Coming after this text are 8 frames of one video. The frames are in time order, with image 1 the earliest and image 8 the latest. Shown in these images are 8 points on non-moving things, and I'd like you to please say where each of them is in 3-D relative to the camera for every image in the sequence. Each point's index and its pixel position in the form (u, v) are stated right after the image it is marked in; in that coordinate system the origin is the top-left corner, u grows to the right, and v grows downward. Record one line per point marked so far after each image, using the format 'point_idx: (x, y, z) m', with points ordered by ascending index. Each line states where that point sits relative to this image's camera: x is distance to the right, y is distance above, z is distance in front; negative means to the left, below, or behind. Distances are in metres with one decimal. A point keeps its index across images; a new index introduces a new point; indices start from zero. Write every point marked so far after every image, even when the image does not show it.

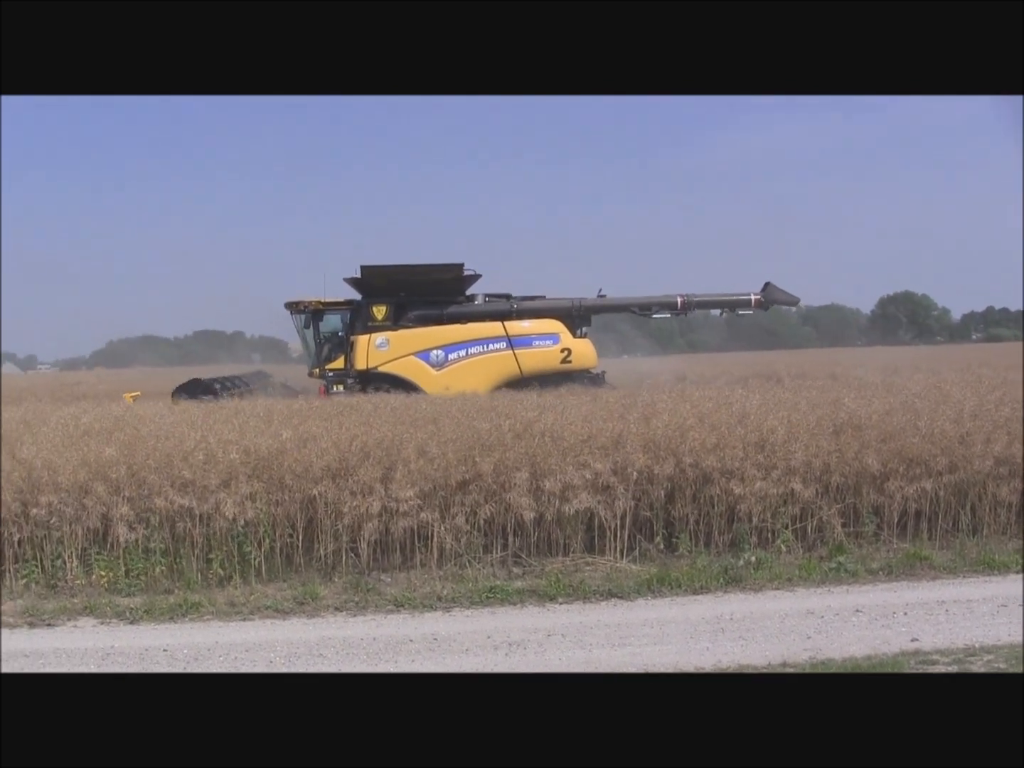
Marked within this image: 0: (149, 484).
0: (-3.2, -0.9, +7.6) m
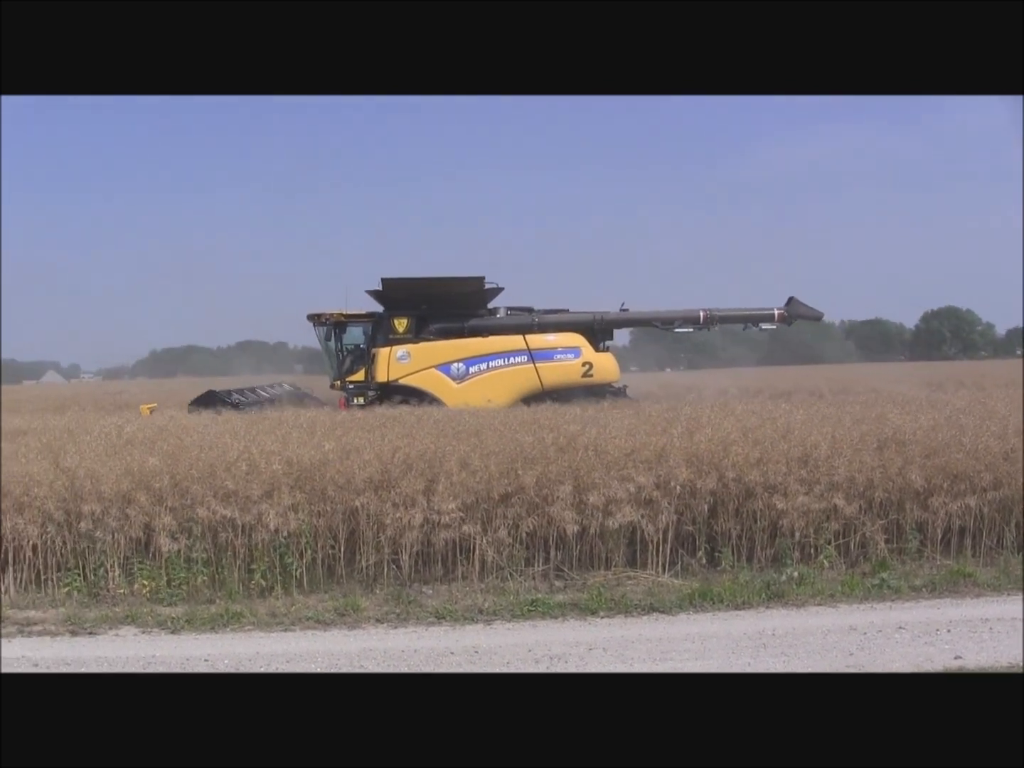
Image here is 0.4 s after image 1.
0: (-2.8, -1.0, +7.6) m
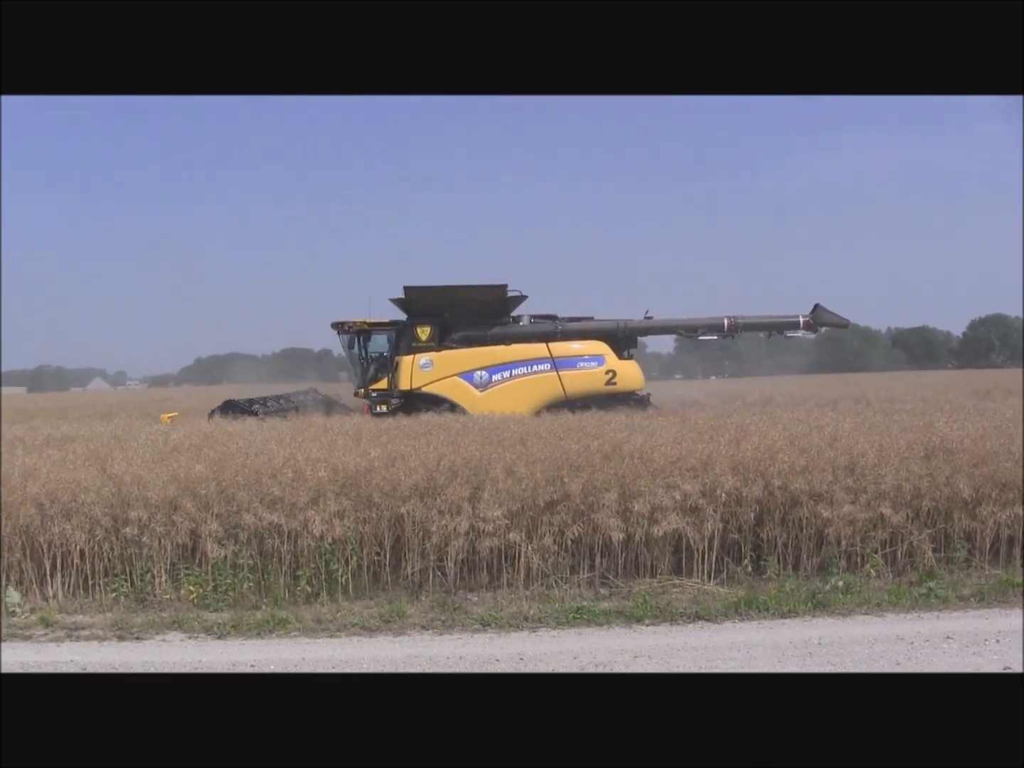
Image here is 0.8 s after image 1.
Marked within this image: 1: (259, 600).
0: (-2.4, -1.0, +7.6) m
1: (-2.2, -1.9, +7.4) m
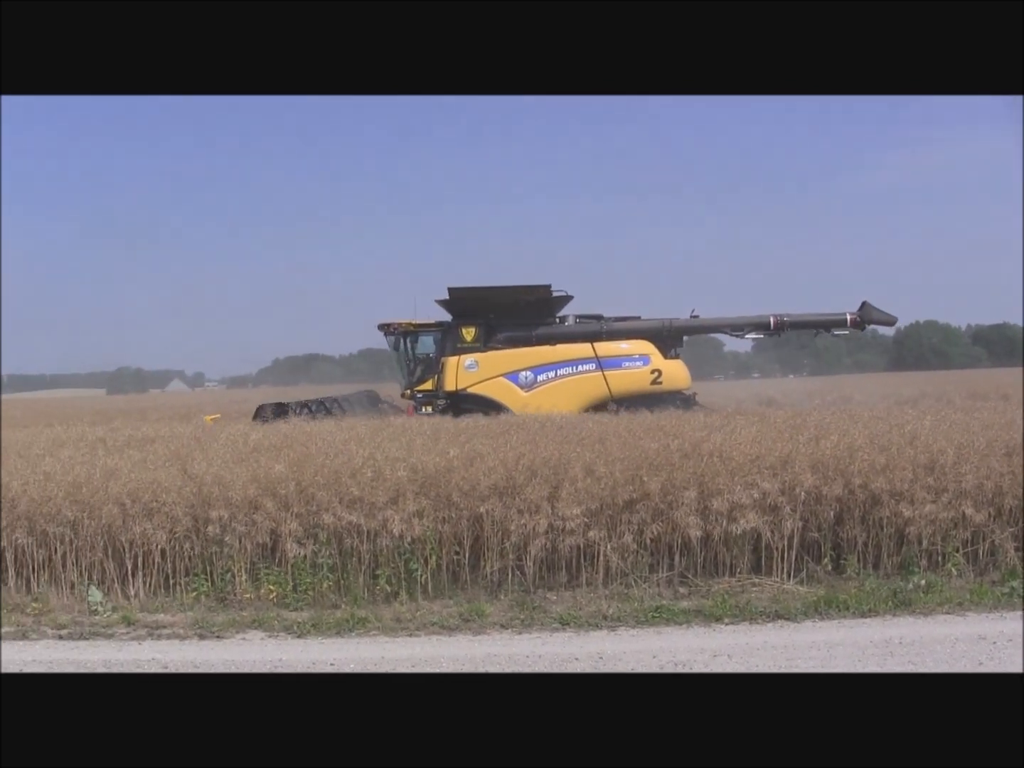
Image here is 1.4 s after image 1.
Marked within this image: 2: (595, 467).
0: (-1.7, -1.0, +7.7) m
1: (-1.5, -1.9, +7.4) m
2: (+0.8, -0.8, +7.9) m
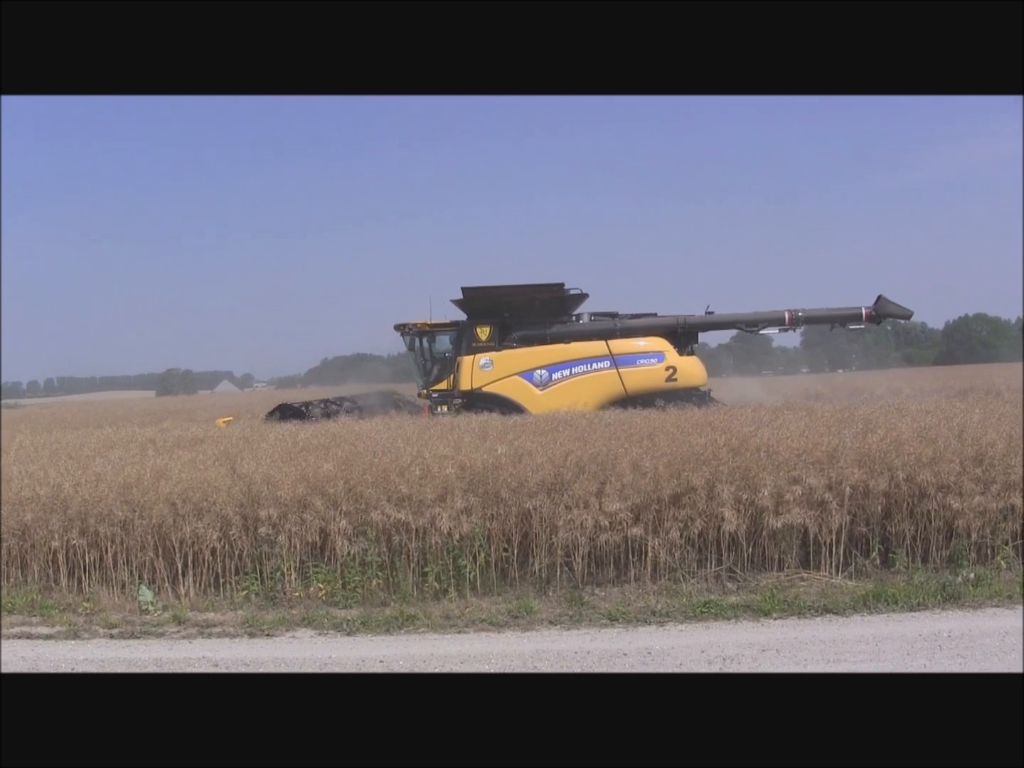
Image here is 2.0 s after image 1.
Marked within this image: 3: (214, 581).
0: (-1.3, -1.0, +7.8) m
1: (-1.1, -1.9, +7.5) m
2: (+1.2, -0.7, +8.0) m
3: (-2.7, -1.8, +7.8) m
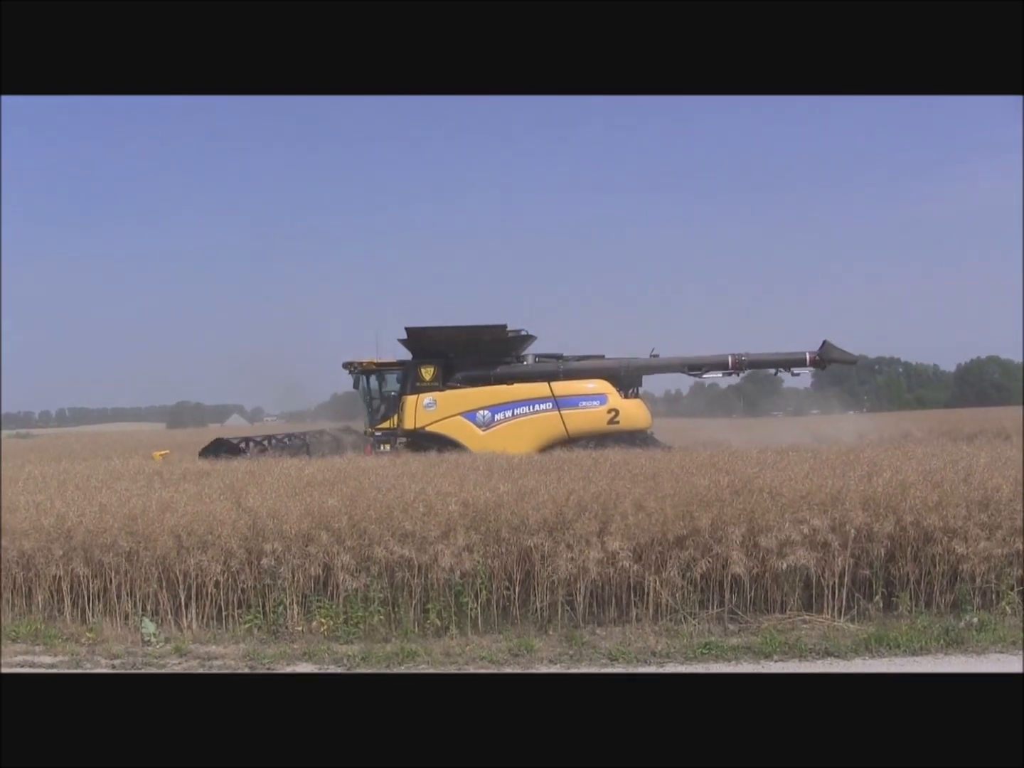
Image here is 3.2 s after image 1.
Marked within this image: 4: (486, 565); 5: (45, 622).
0: (-1.3, -1.4, +7.8) m
1: (-1.1, -2.2, +7.5) m
2: (+1.2, -1.1, +8.0) m
3: (-2.7, -2.1, +7.8) m
4: (-0.2, -1.6, +7.6) m
5: (-4.3, -2.2, +7.9) m
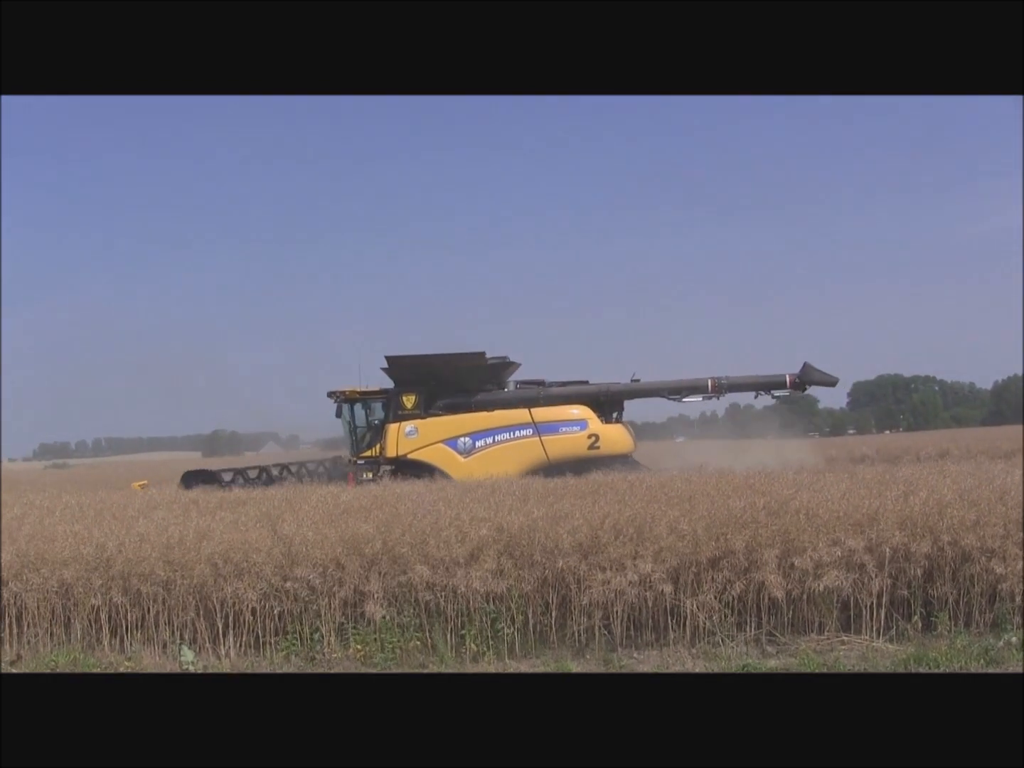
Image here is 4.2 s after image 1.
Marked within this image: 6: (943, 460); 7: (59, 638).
0: (-1.0, -1.6, +7.8) m
1: (-0.7, -2.4, +7.5) m
2: (+1.5, -1.3, +8.0) m
3: (-2.4, -2.4, +7.8) m
4: (+0.1, -1.8, +7.6) m
5: (-4.0, -2.5, +7.9) m
6: (+5.7, -1.0, +11.2) m
7: (-4.2, -2.4, +8.0) m
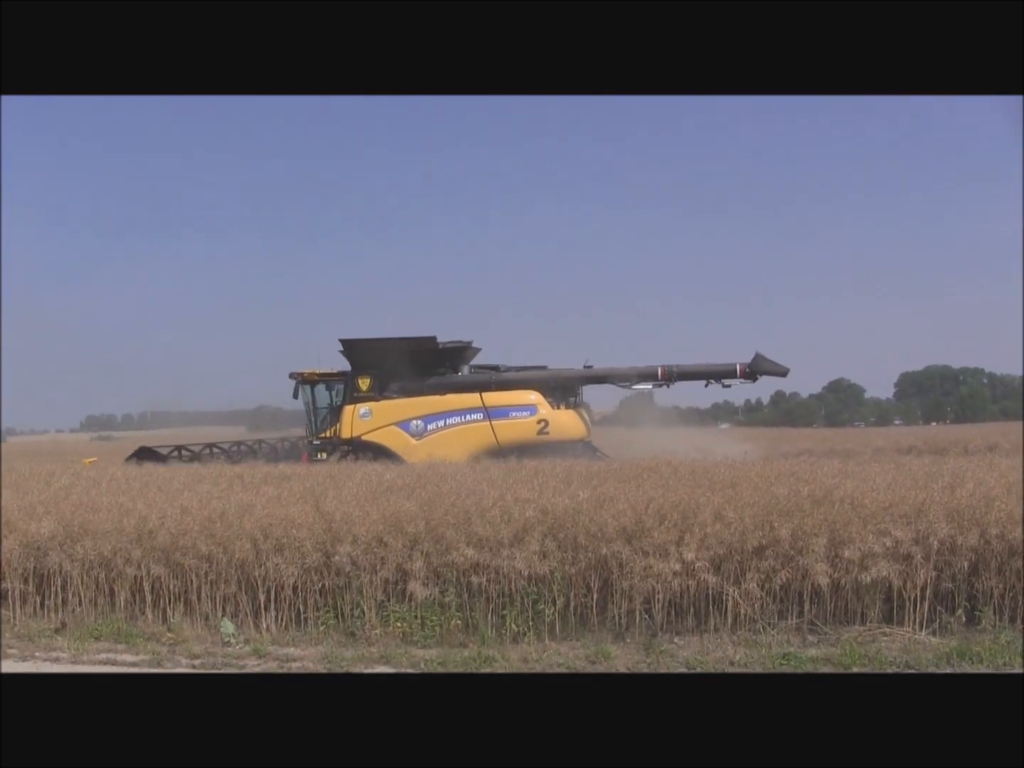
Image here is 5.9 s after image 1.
0: (-0.6, -1.4, +7.8) m
1: (-0.4, -2.2, +7.5) m
2: (+1.9, -1.2, +8.0) m
3: (-2.0, -2.1, +7.9) m
4: (+0.5, -1.7, +7.6) m
5: (-3.6, -2.2, +8.0) m
6: (+6.2, -0.9, +11.2) m
7: (-3.9, -2.1, +8.1) m
